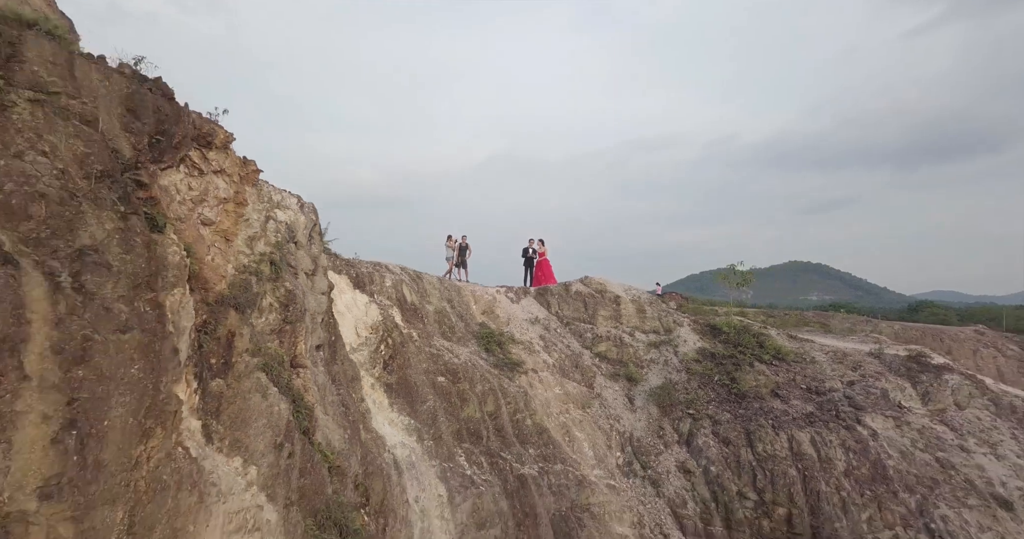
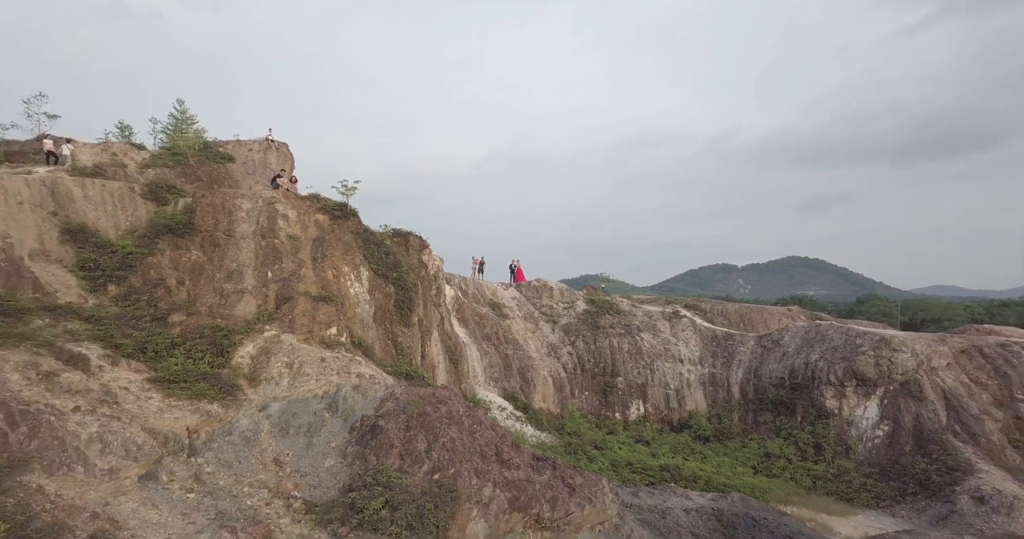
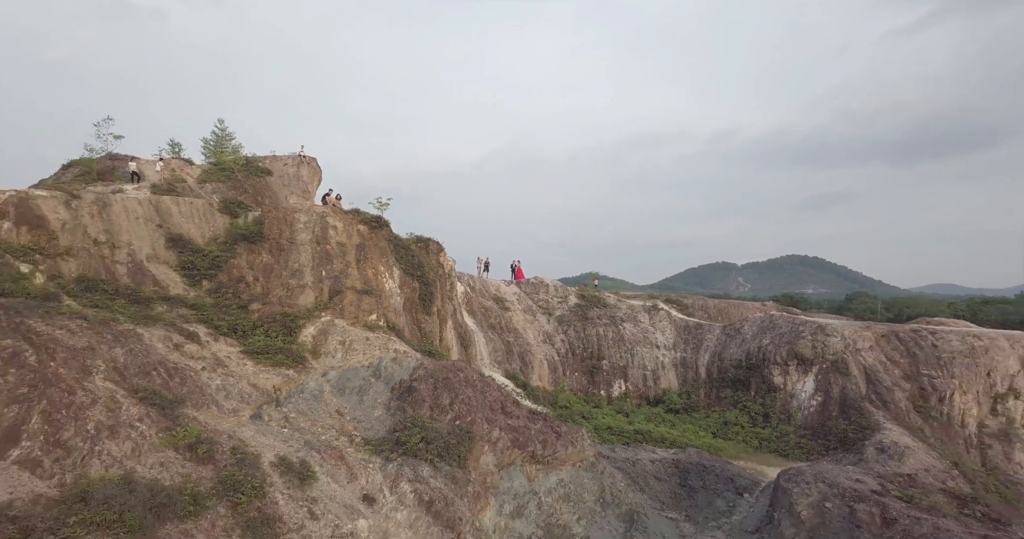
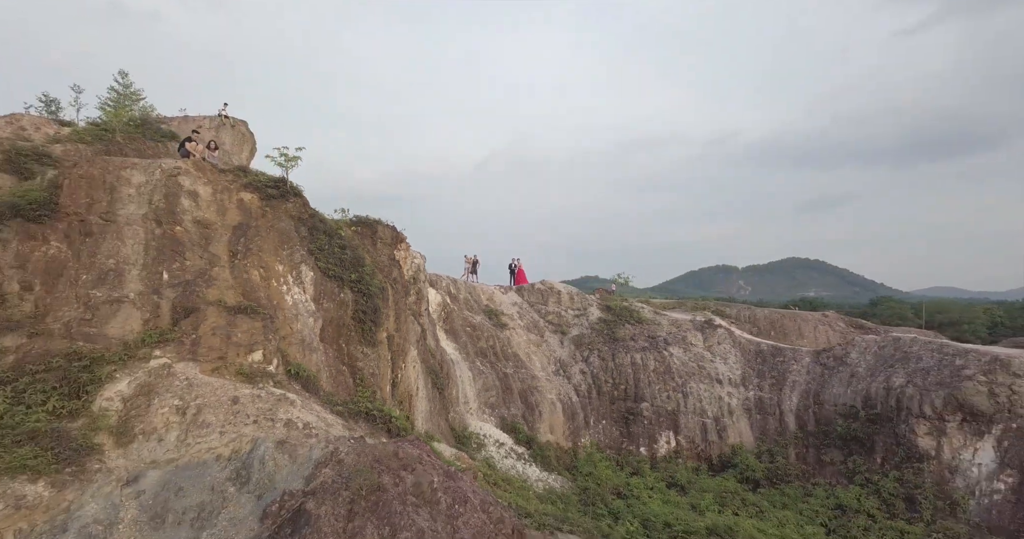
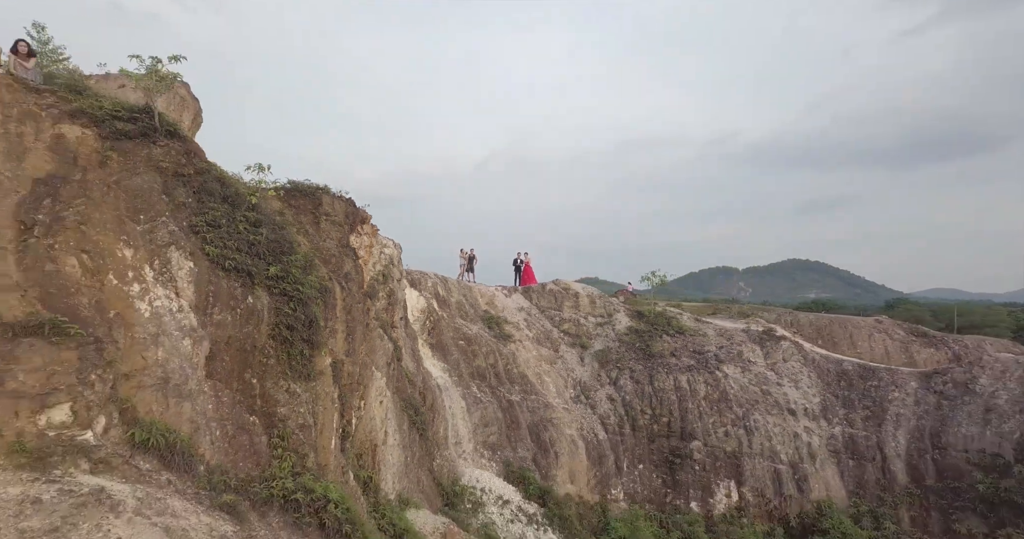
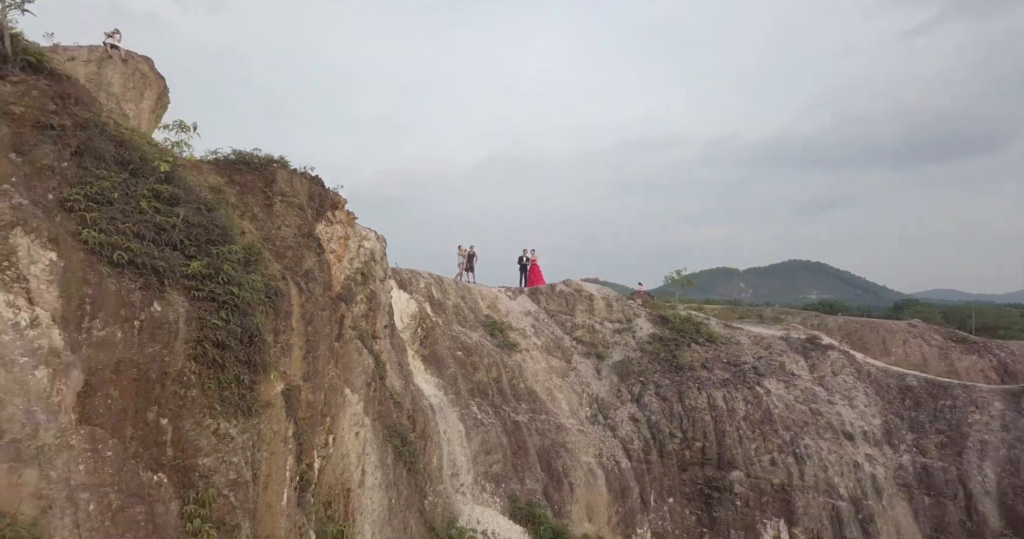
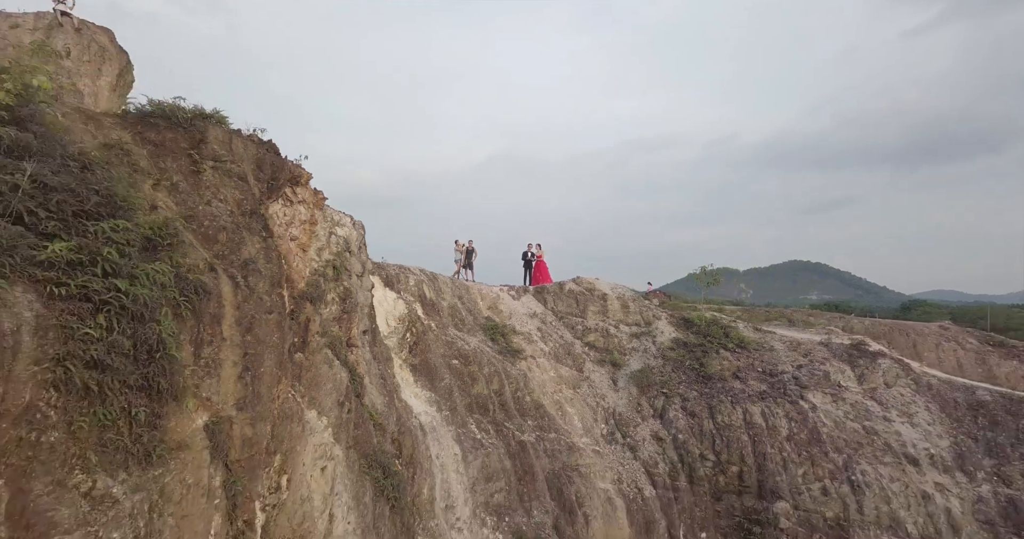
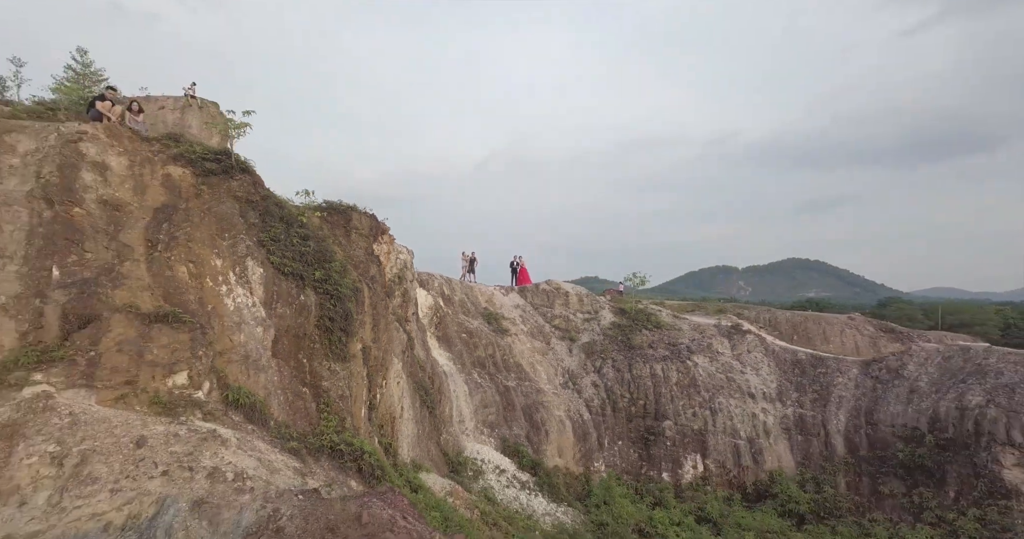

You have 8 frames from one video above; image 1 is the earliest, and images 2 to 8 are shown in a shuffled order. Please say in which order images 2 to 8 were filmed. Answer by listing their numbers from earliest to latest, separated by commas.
7, 6, 5, 8, 4, 2, 3
